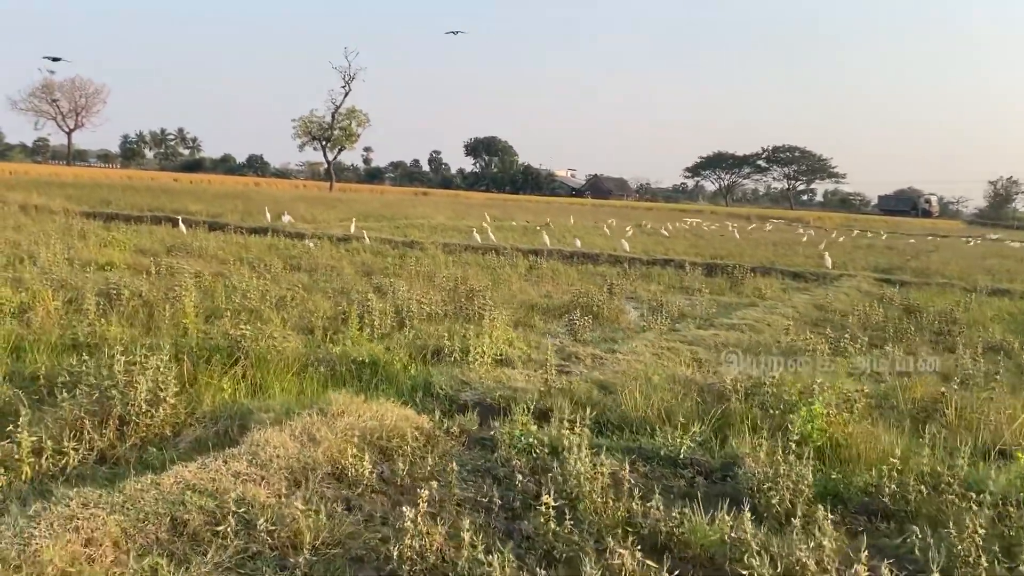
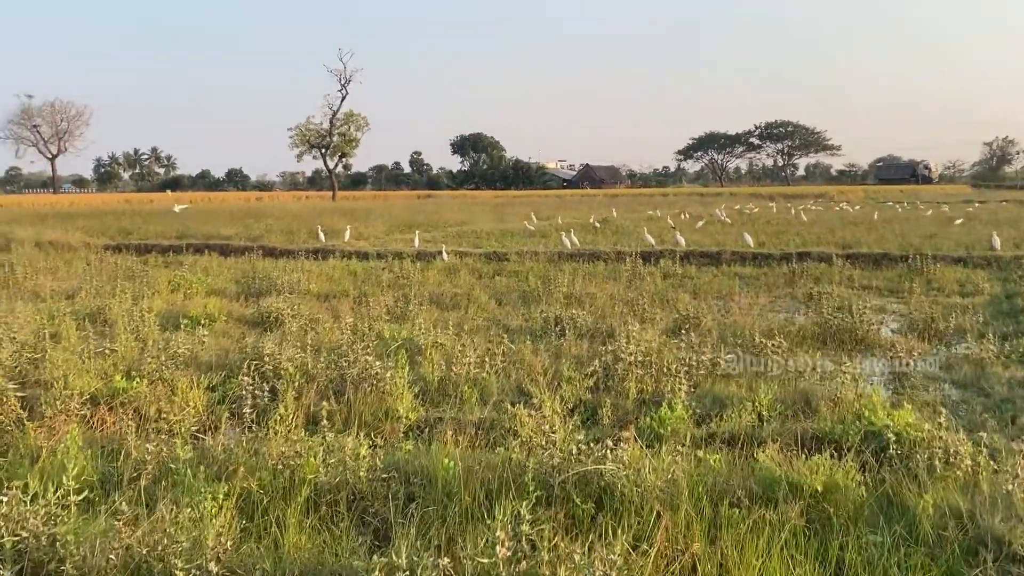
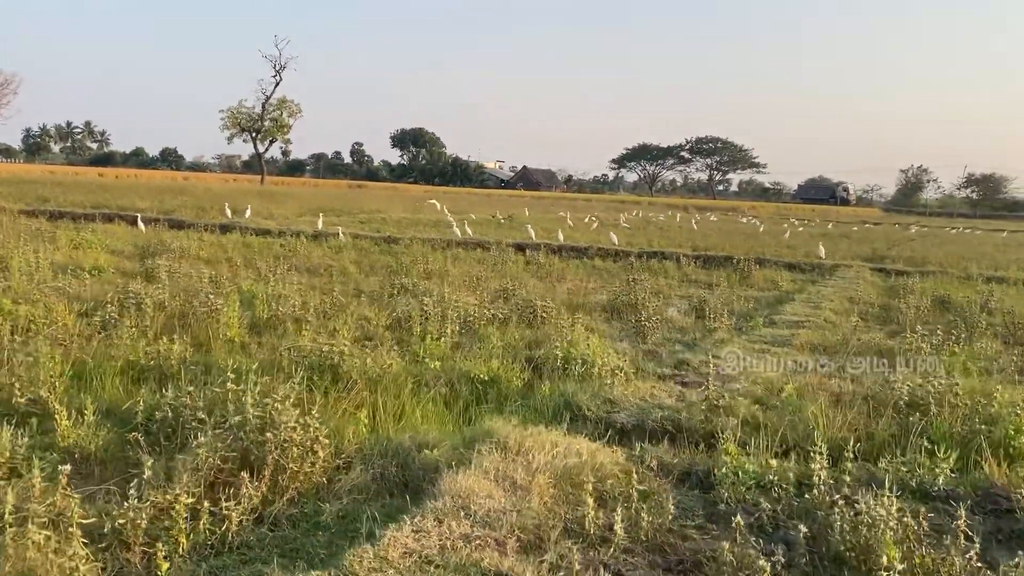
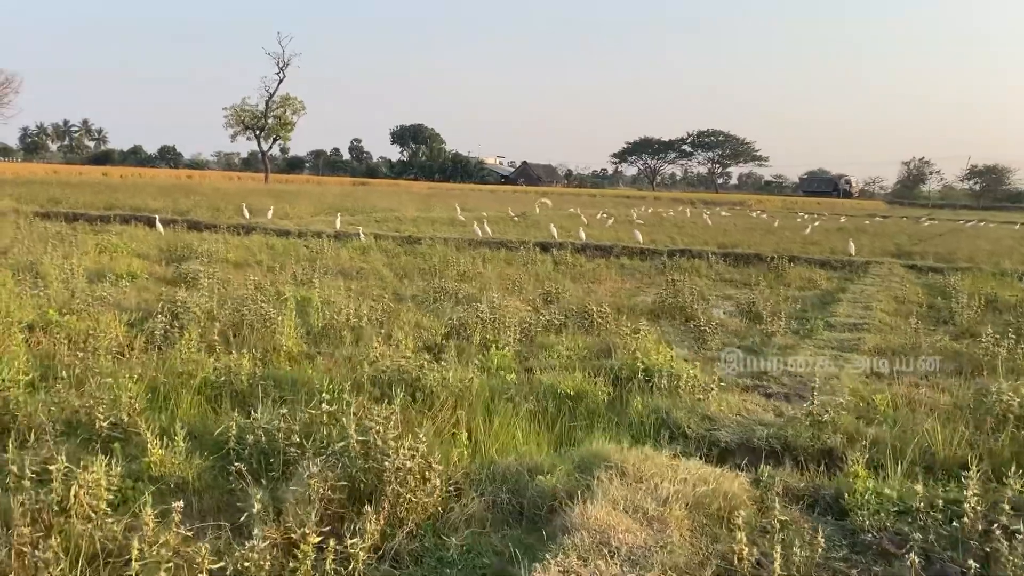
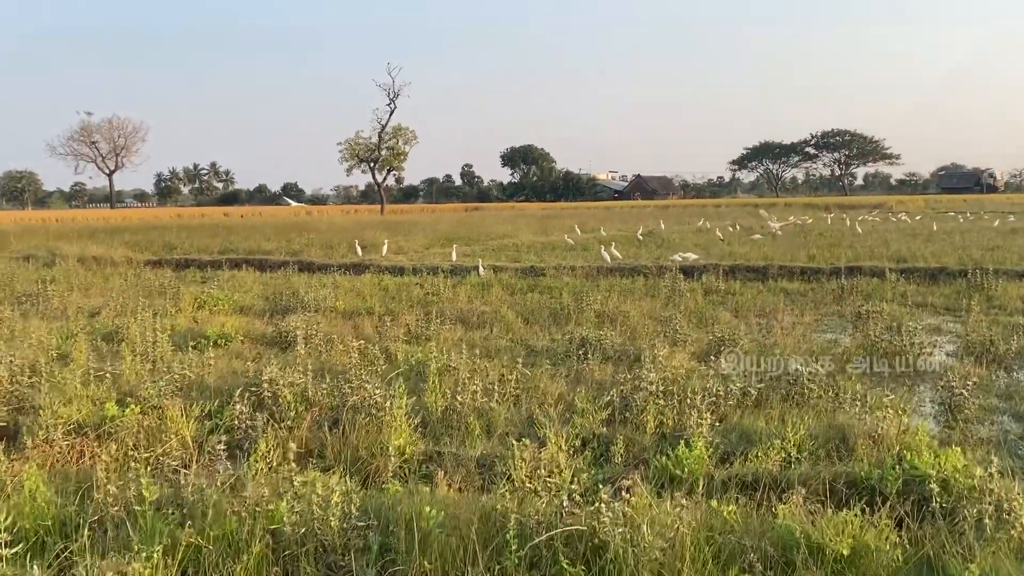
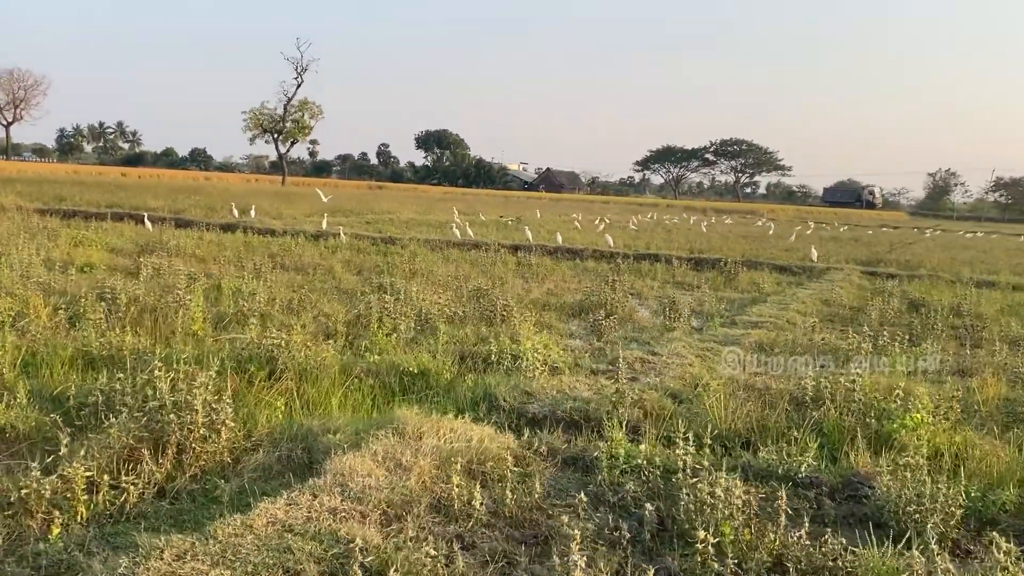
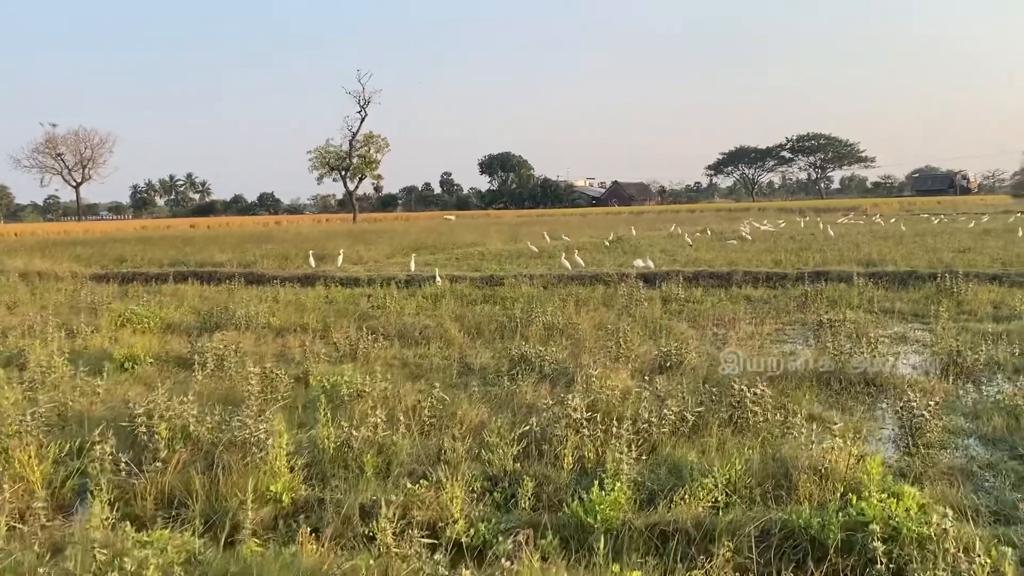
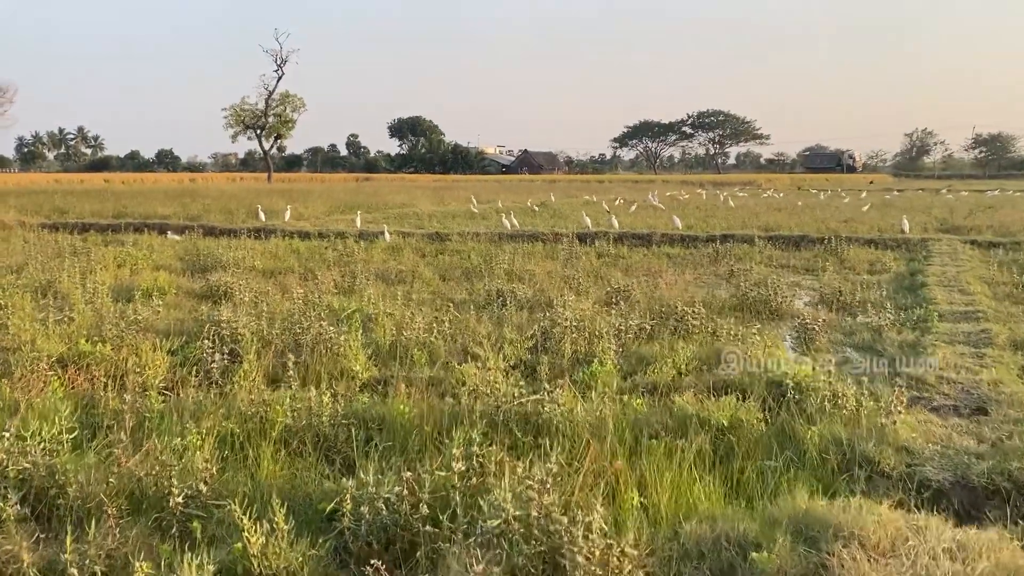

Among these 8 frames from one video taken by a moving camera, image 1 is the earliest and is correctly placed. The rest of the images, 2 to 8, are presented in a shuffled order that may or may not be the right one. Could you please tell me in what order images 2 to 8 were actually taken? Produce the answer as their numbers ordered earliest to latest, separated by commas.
6, 3, 4, 8, 2, 5, 7
